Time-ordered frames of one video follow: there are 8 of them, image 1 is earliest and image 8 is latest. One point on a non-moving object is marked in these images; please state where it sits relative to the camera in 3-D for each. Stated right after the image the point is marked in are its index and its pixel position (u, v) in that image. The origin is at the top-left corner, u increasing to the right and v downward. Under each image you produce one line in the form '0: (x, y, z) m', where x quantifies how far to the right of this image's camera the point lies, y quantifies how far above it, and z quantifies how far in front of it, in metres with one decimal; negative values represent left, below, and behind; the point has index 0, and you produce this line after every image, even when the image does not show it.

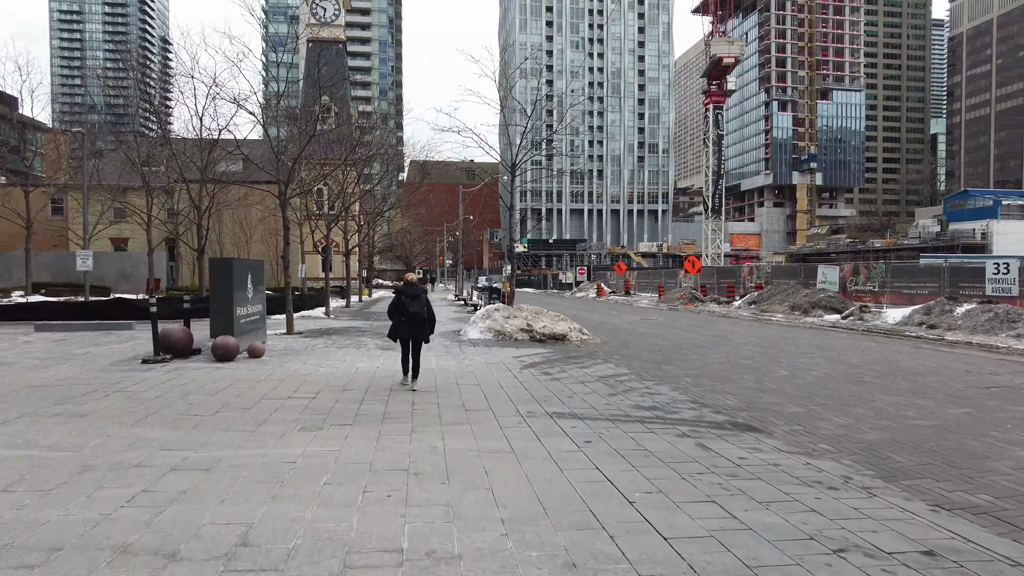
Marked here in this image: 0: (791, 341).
0: (+6.3, -1.2, +14.5) m
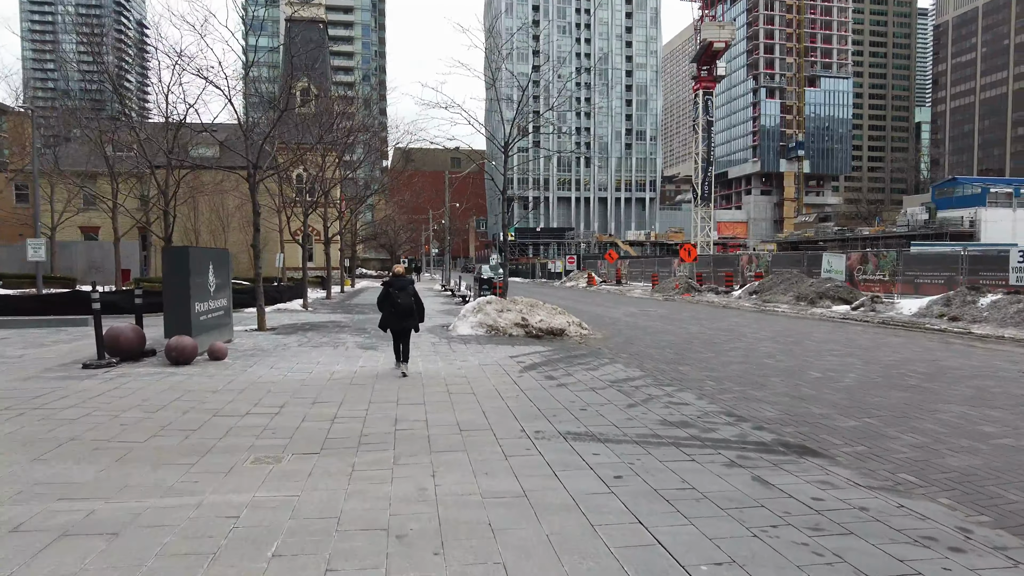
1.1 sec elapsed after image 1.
0: (+6.1, -1.0, +13.5) m
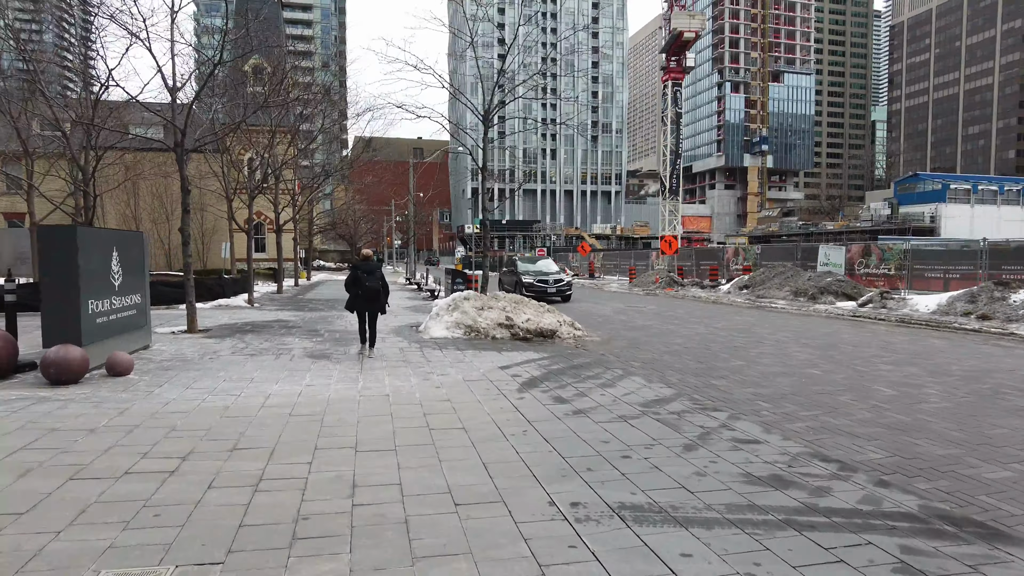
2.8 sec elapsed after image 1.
0: (+5.8, -0.9, +11.8) m
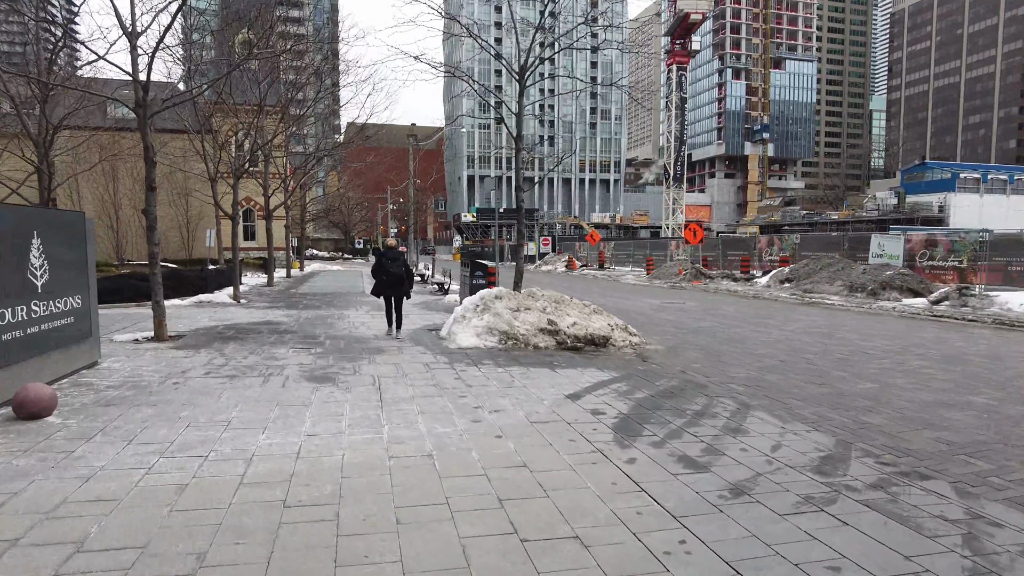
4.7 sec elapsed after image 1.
0: (+6.4, -0.9, +9.7) m
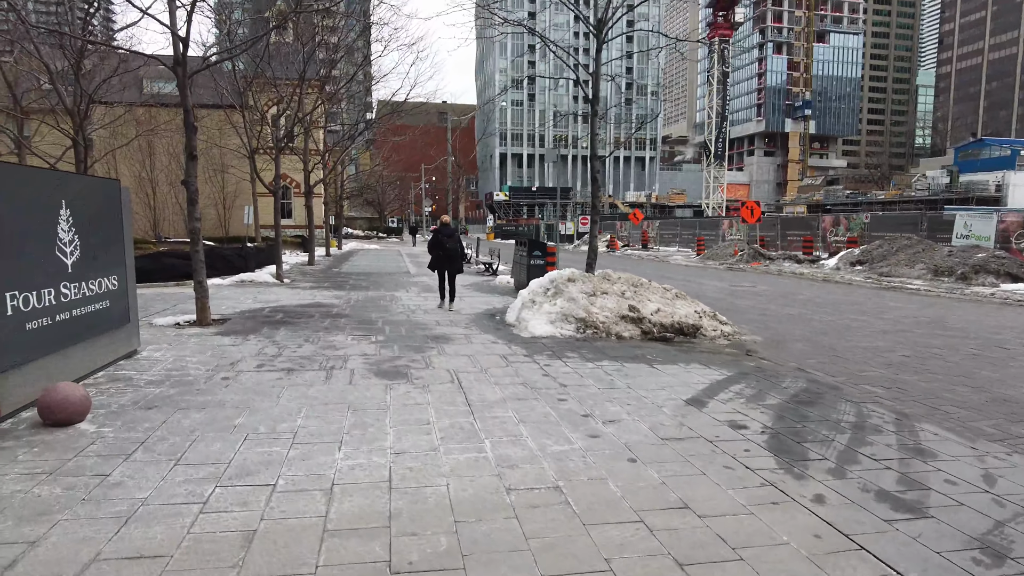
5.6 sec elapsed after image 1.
0: (+7.4, -0.7, +8.4) m
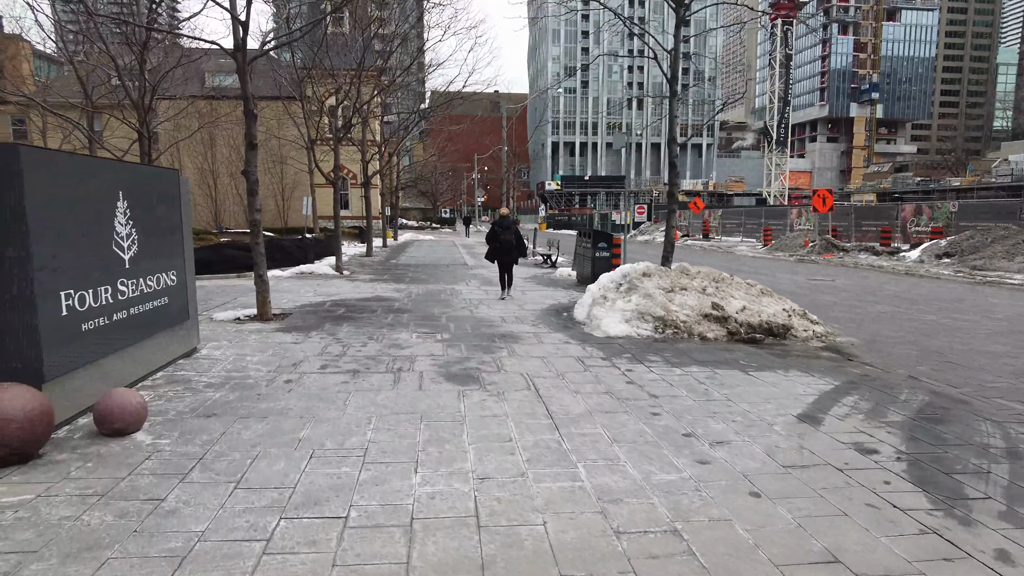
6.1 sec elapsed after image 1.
0: (+8.3, -0.6, +7.3) m
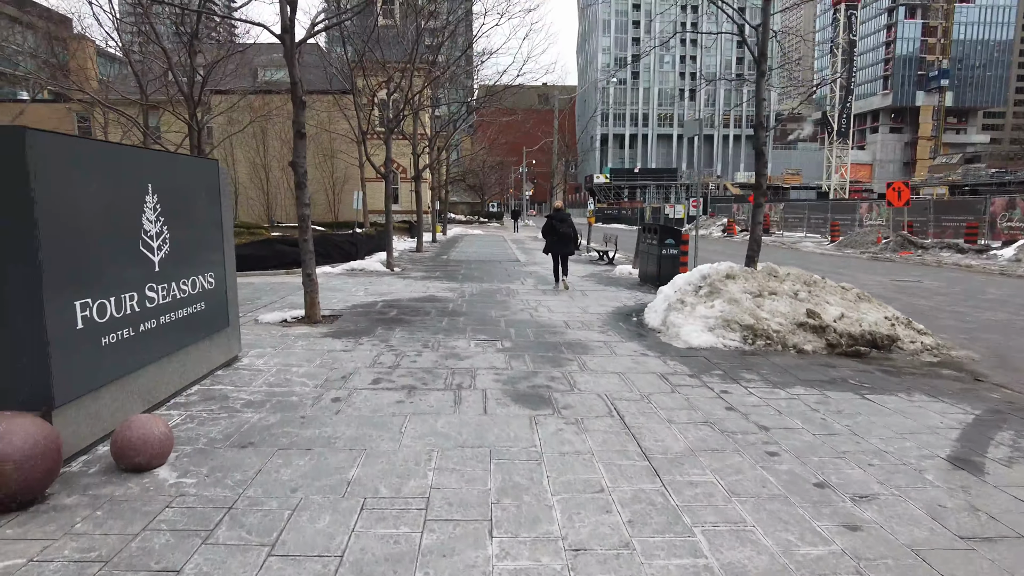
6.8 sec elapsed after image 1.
0: (+8.9, -0.8, +6.0) m
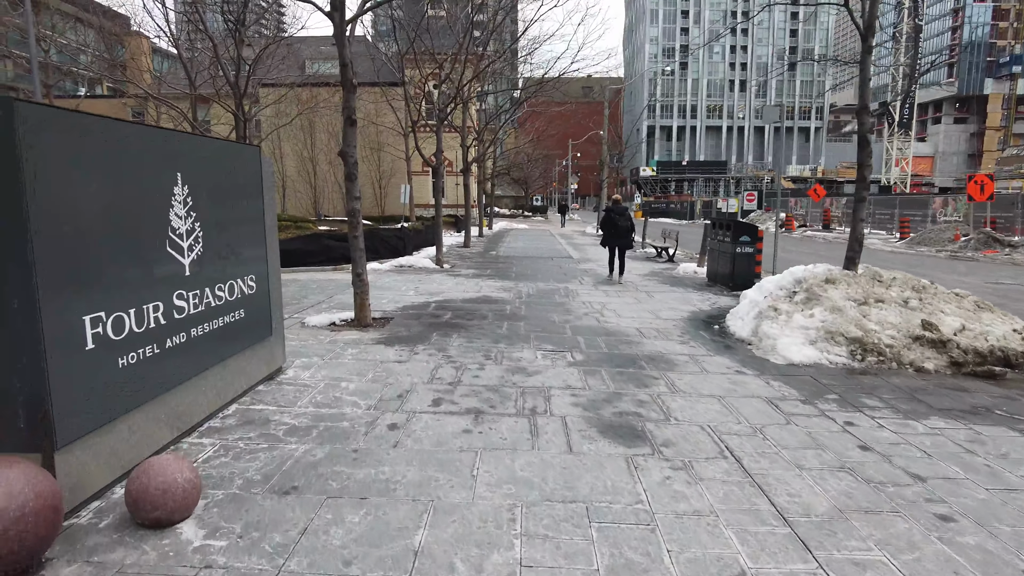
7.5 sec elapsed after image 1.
0: (+9.5, -0.9, +4.7) m
